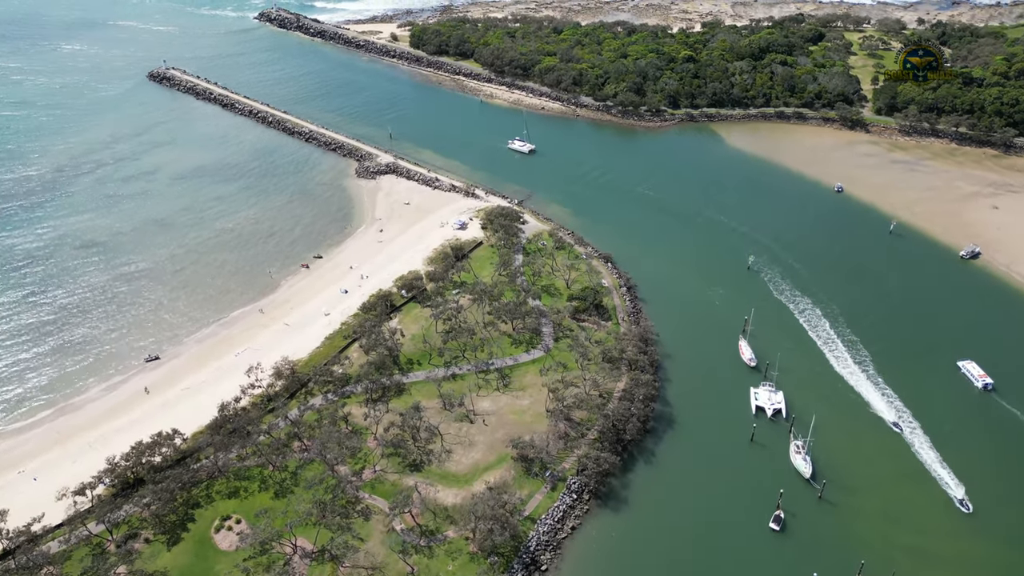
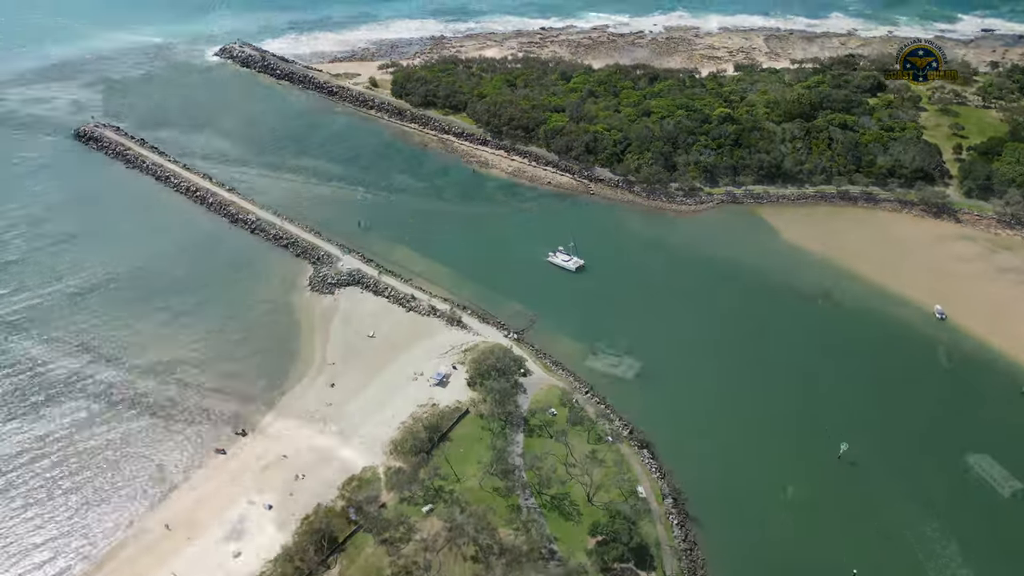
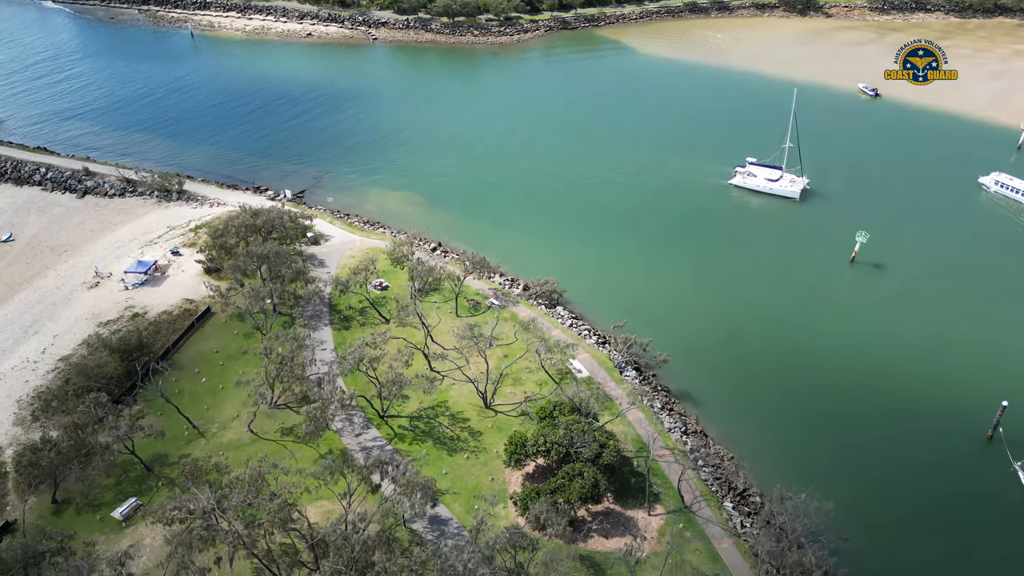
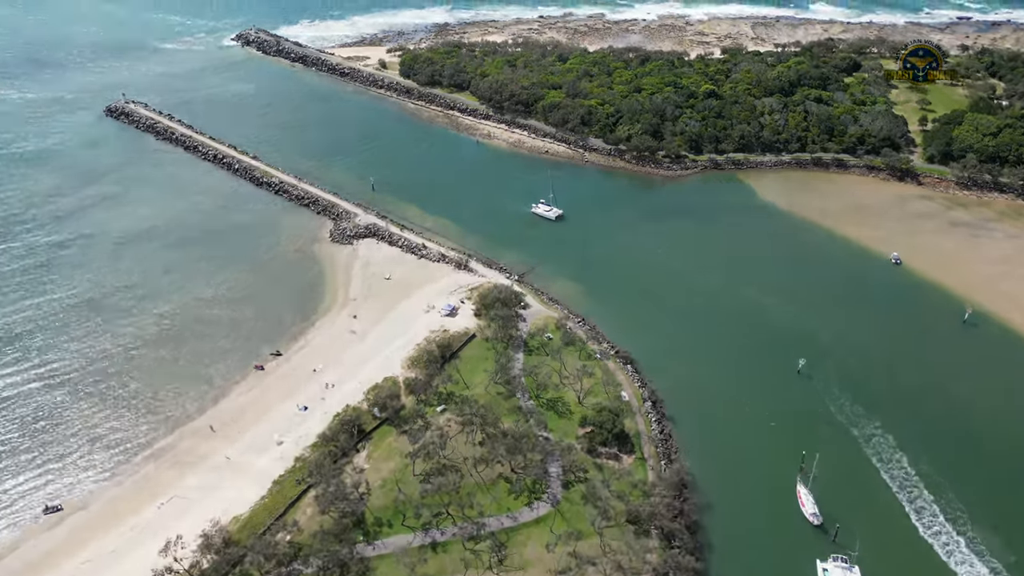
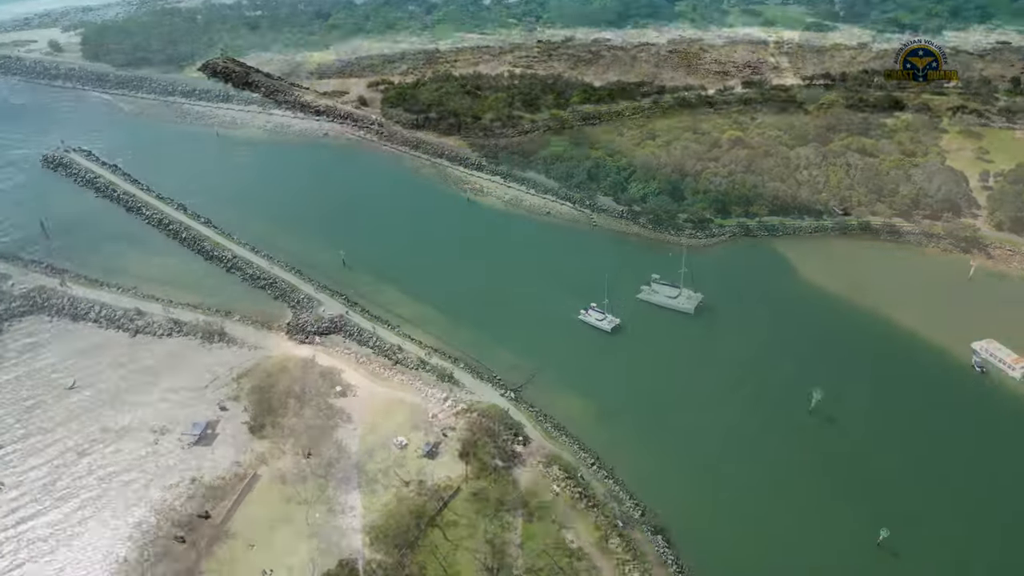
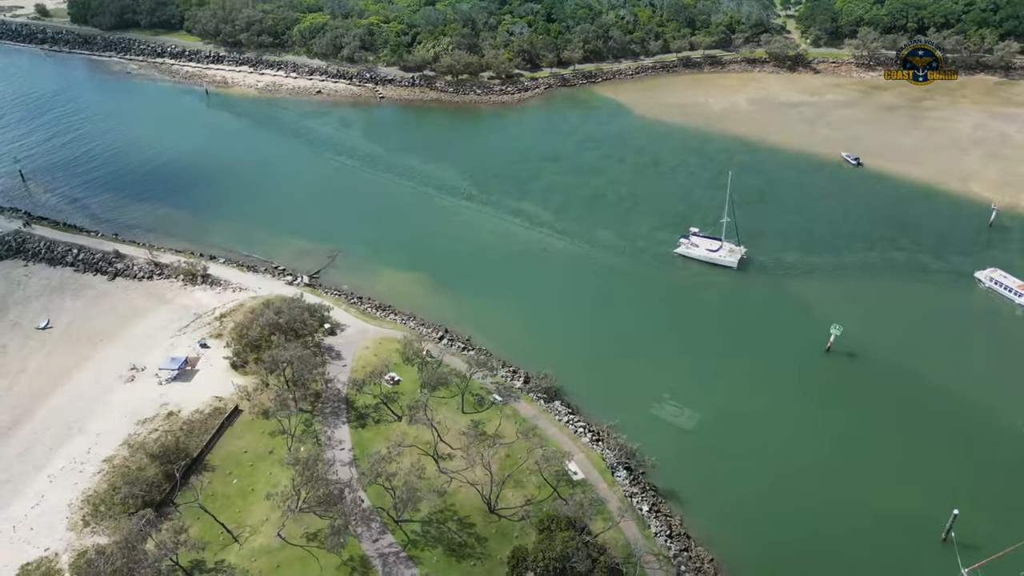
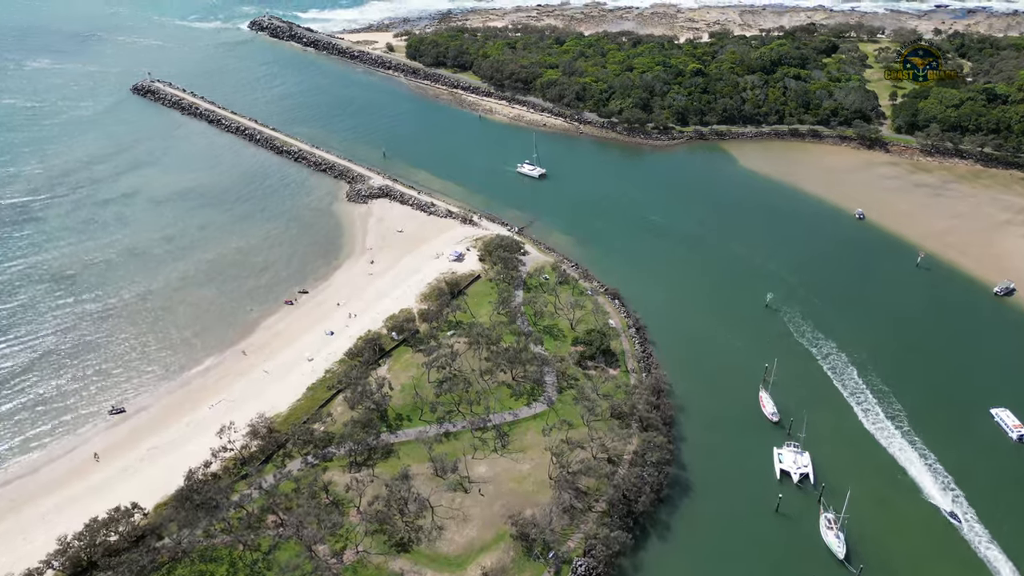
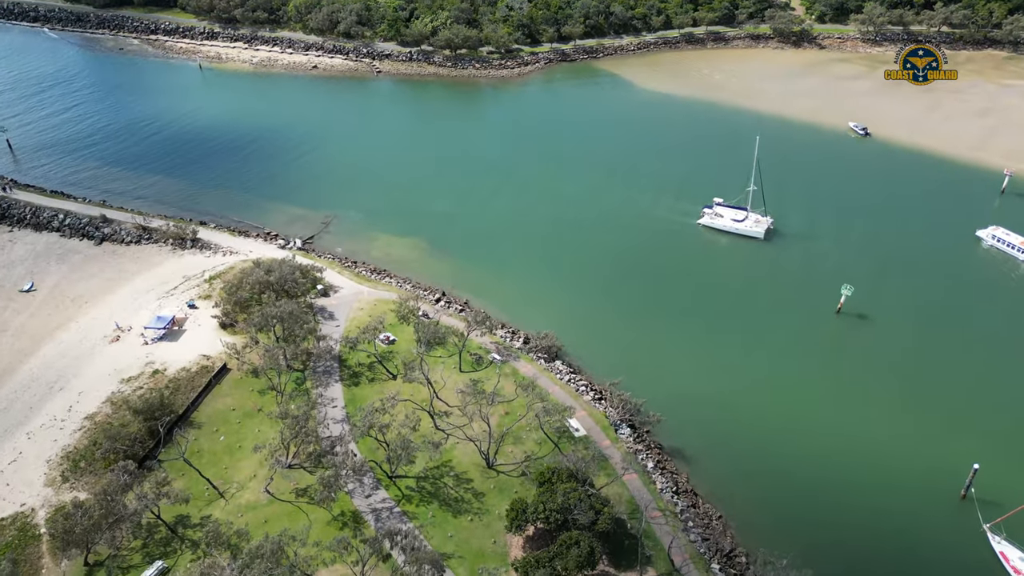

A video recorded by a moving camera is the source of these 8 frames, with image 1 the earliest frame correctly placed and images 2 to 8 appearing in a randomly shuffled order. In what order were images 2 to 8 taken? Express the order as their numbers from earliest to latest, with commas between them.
7, 4, 2, 5, 6, 8, 3
